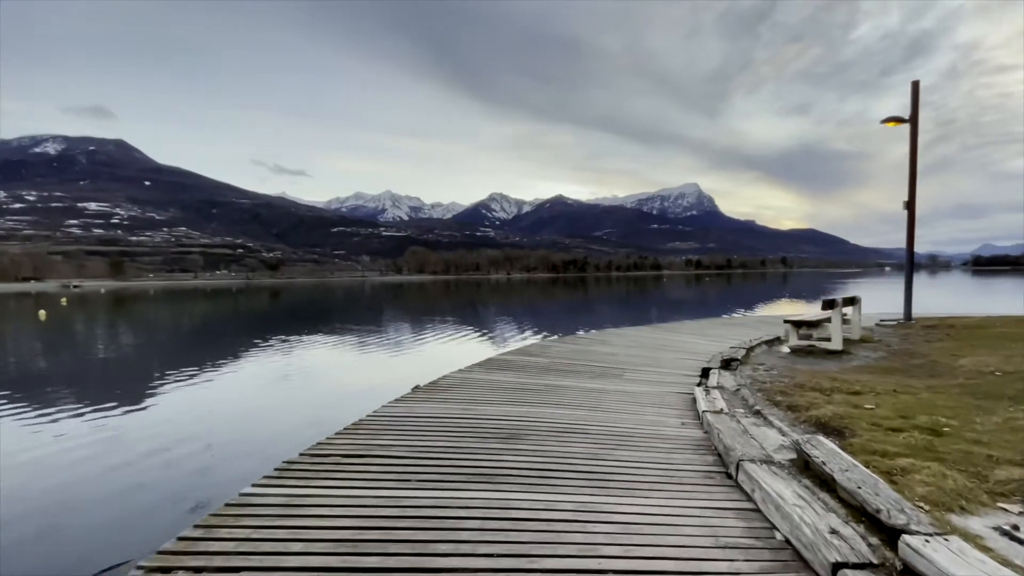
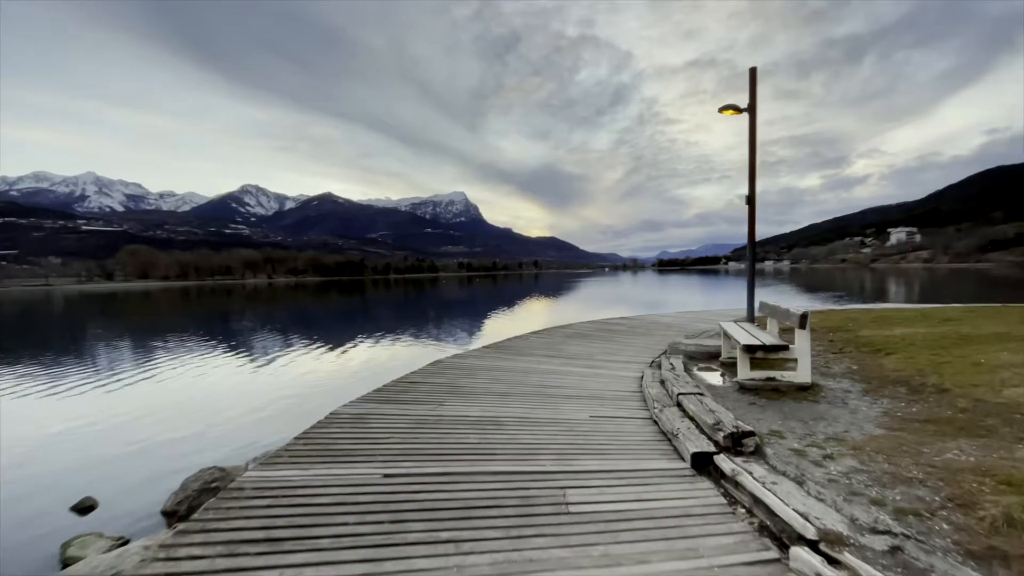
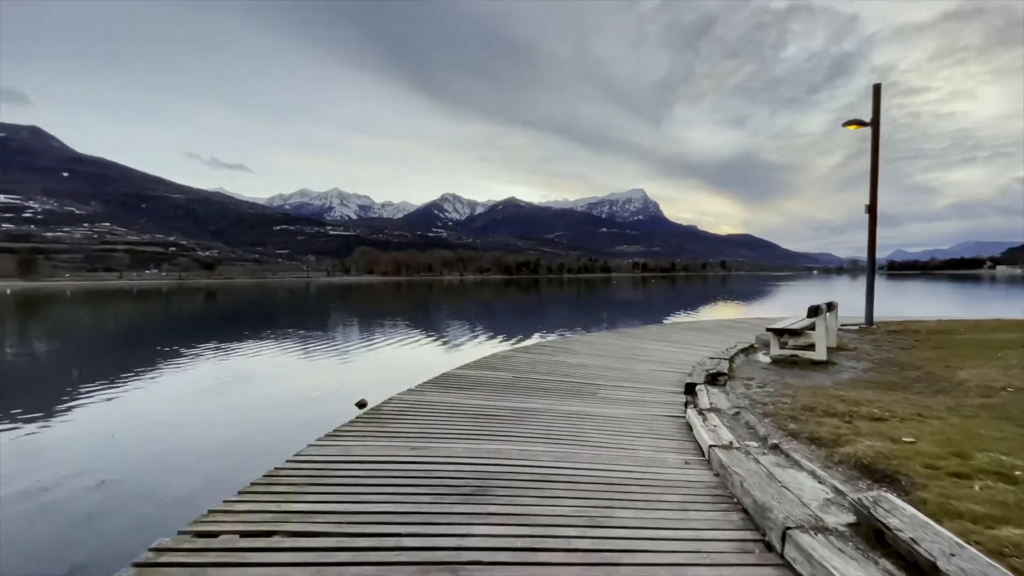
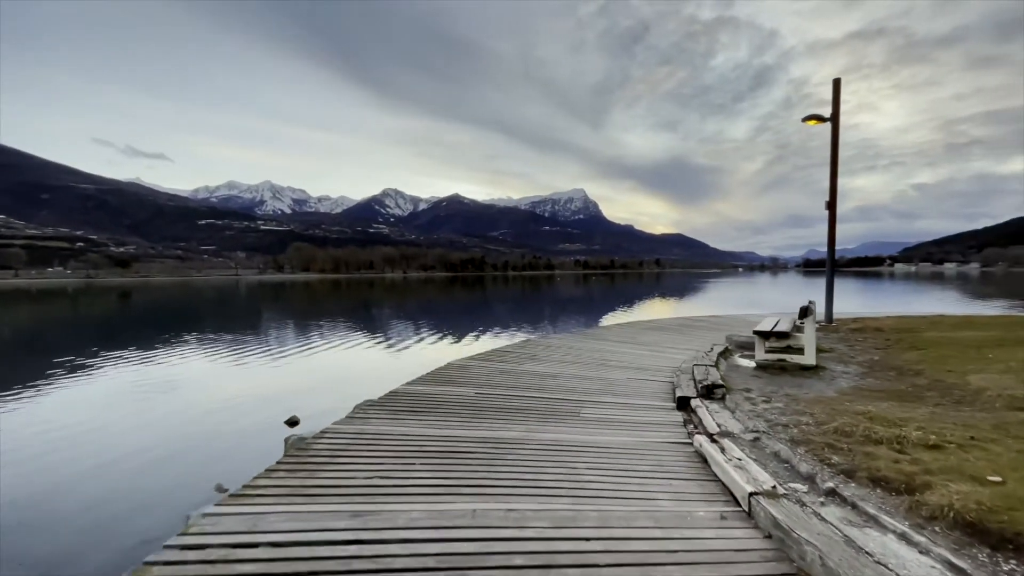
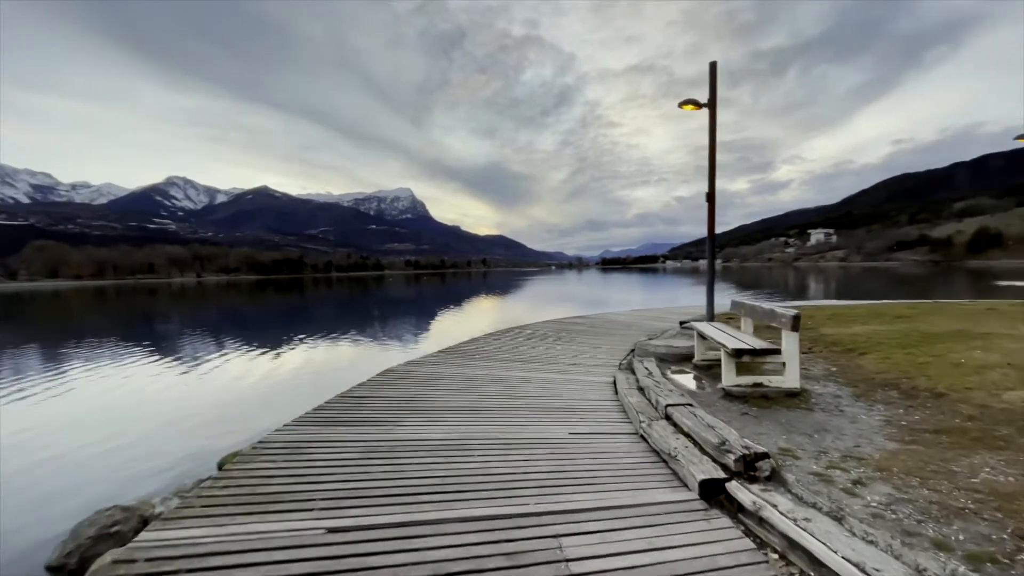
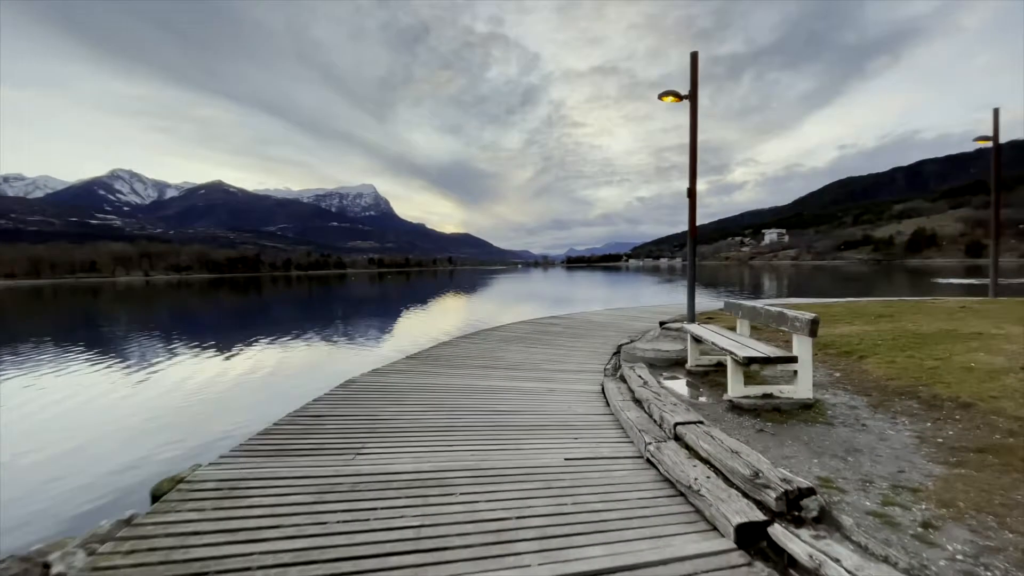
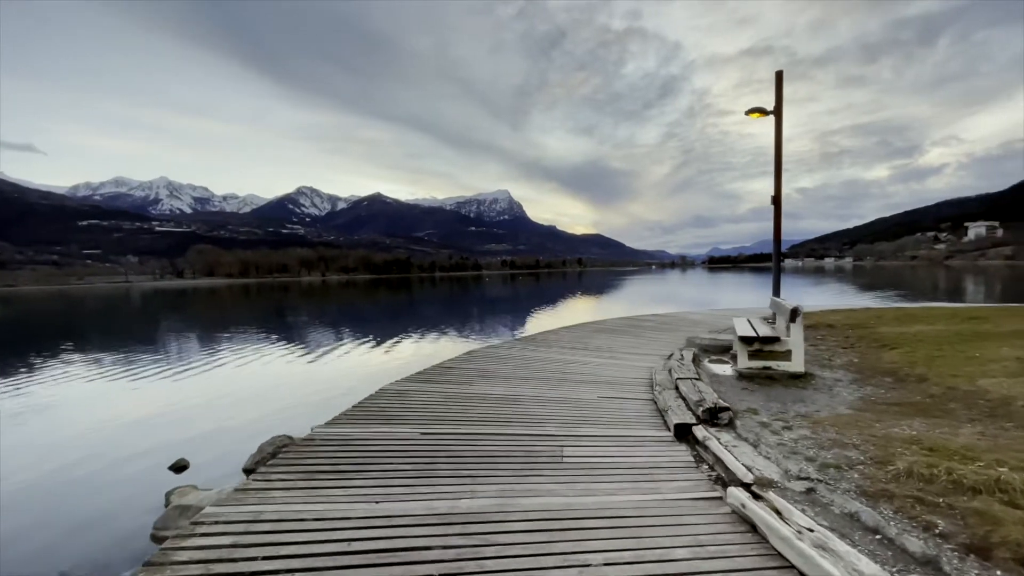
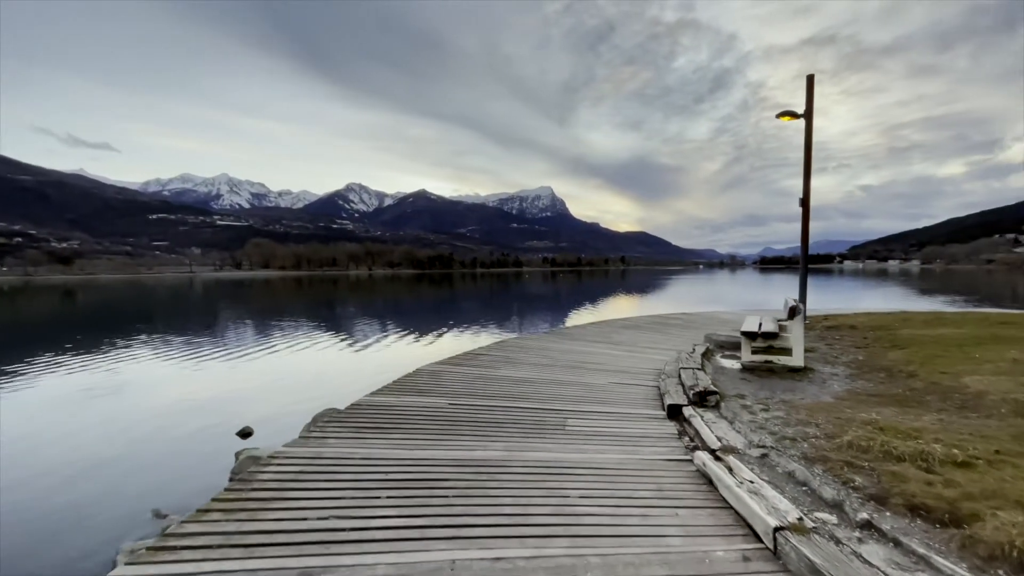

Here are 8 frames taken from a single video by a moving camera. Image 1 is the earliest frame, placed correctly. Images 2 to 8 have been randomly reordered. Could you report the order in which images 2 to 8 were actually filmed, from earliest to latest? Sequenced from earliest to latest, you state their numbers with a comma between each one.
3, 4, 8, 7, 2, 5, 6
